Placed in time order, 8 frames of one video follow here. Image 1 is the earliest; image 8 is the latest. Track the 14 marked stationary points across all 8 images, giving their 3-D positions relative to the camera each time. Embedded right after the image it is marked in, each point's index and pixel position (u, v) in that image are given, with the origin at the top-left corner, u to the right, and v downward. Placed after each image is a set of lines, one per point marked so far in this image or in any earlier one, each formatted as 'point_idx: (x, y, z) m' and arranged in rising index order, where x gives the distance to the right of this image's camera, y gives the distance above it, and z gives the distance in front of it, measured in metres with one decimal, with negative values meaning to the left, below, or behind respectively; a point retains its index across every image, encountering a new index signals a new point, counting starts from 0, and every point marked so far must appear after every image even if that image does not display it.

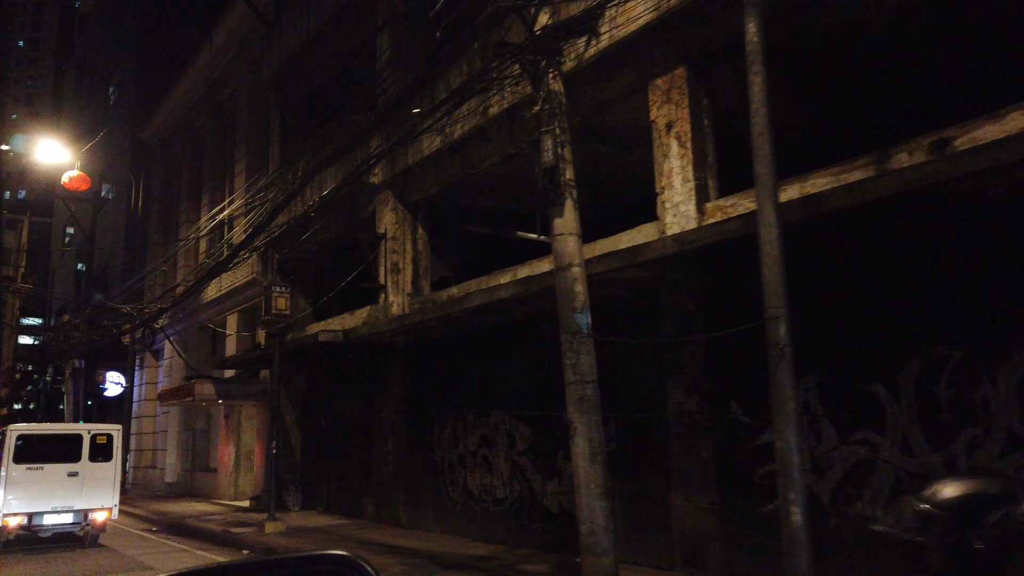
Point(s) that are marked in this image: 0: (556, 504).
0: (+0.6, -3.2, +11.1) m
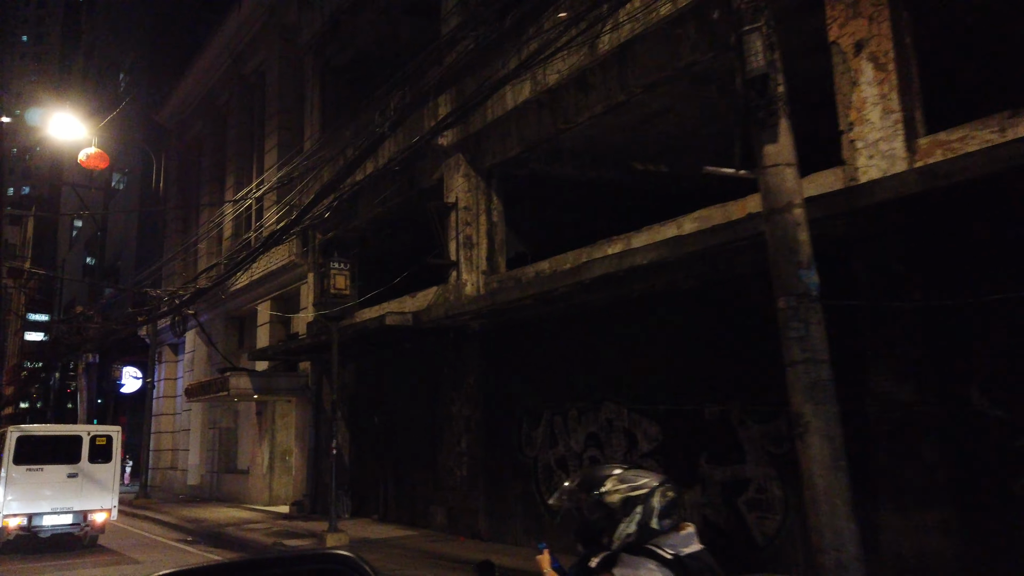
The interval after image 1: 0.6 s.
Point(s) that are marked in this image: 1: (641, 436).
0: (+2.3, -2.8, +9.1) m
1: (+1.7, -1.9, +10.0) m
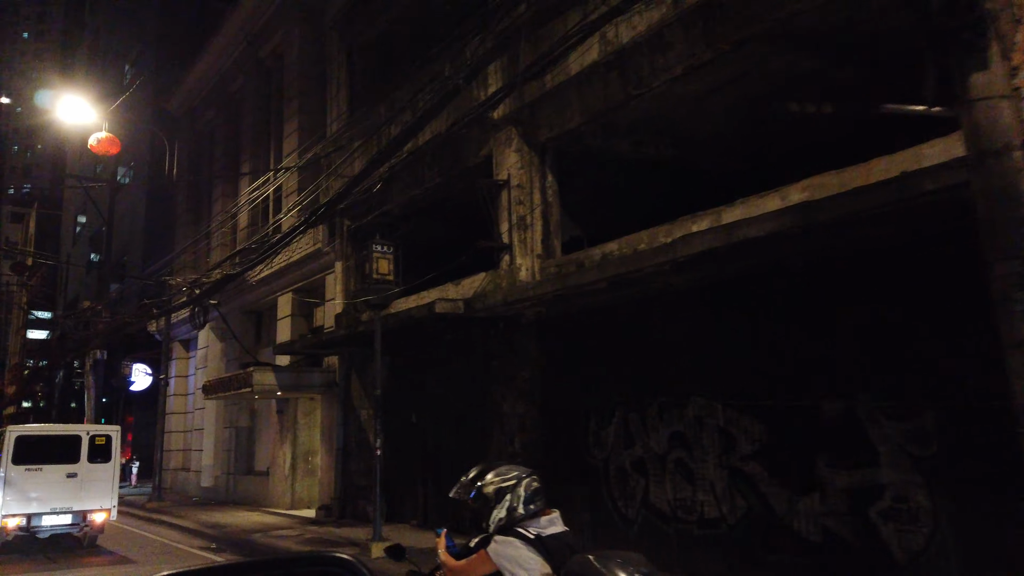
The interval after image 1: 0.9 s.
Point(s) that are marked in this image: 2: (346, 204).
0: (+3.2, -2.5, +7.9) m
1: (+2.7, -1.7, +8.9) m
2: (-3.6, +1.8, +16.7) m
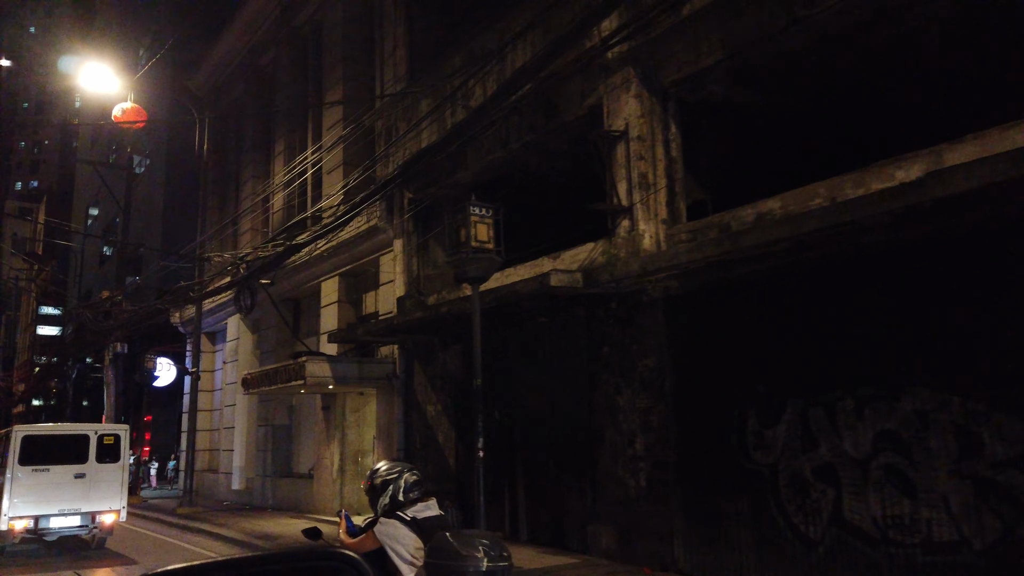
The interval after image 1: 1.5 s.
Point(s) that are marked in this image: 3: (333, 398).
0: (+4.8, -2.1, +5.9) m
1: (+4.3, -1.3, +6.8) m
2: (-2.0, +2.2, +14.8) m
3: (-4.4, -2.7, +18.6) m
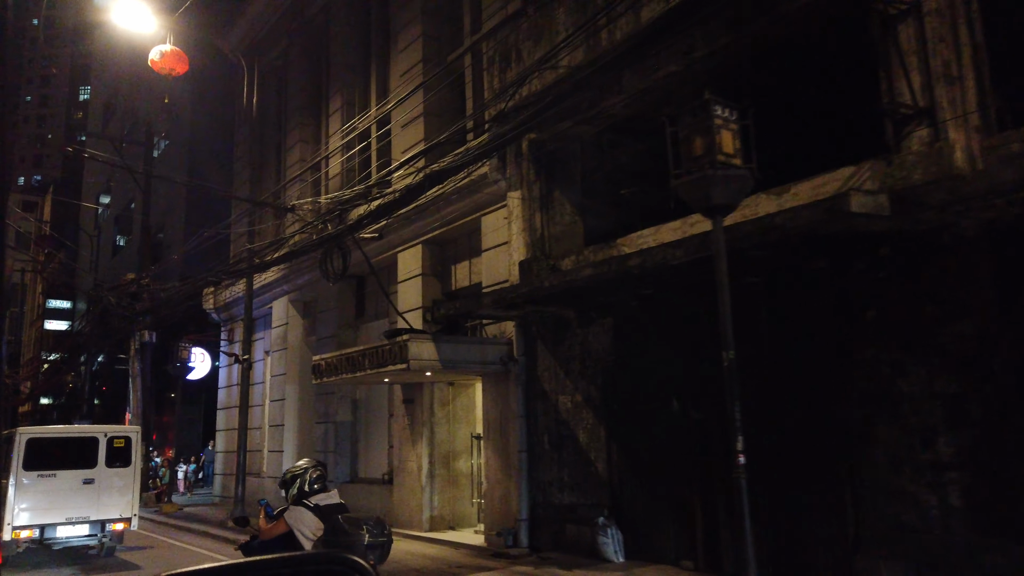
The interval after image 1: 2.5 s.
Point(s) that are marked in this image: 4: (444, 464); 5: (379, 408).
0: (+7.2, -1.5, +2.8) m
1: (+6.7, -0.7, +3.8) m
2: (+0.5, +2.9, +11.7) m
3: (-2.0, -2.1, +15.6) m
4: (-1.4, -3.5, +15.2) m
5: (-3.0, -2.8, +17.4) m
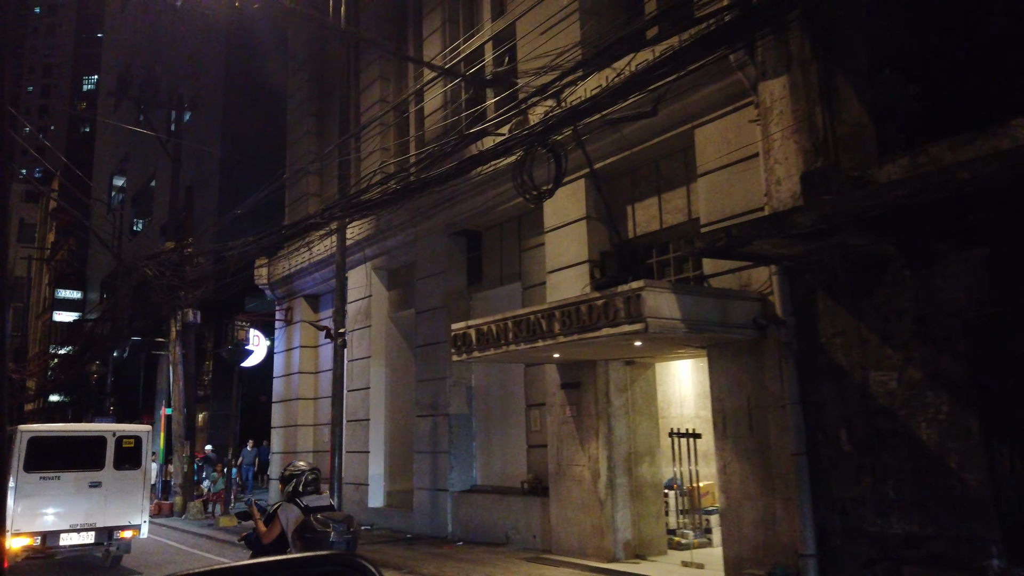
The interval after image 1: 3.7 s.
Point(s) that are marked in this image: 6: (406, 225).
0: (+10.3, -0.7, -1.1) m
1: (+9.7, +0.1, -0.2) m
2: (+3.5, +3.7, +7.8) m
3: (+1.1, -1.3, +11.6) m
4: (+1.7, -2.7, +11.3) m
5: (0.0, -1.9, +13.5) m
6: (-2.2, +1.3, +16.0) m
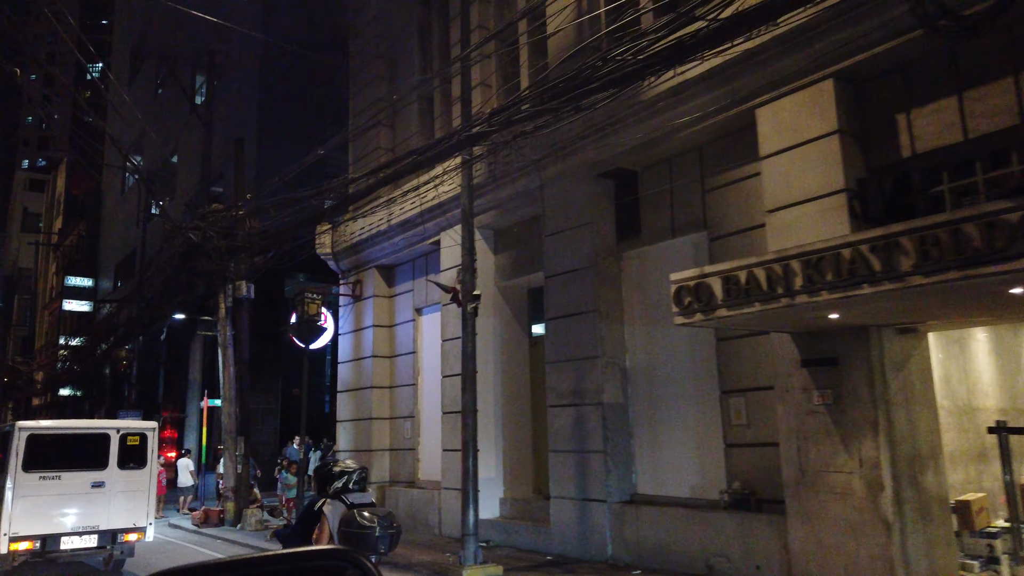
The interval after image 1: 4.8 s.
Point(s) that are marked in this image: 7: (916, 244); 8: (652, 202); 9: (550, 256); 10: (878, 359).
0: (+12.8, -0.1, -4.4) m
1: (+12.3, +0.8, -3.4) m
2: (+6.1, +4.4, +4.5) m
3: (+3.6, -0.6, +8.4) m
4: (+4.2, -2.0, +8.1) m
5: (+2.6, -1.2, +10.3) m
6: (+0.3, +2.0, +12.8) m
7: (+3.2, +0.3, +5.8) m
8: (+2.1, +1.4, +11.5) m
9: (+0.7, +0.5, +12.6) m
10: (+4.0, -0.8, +8.2) m
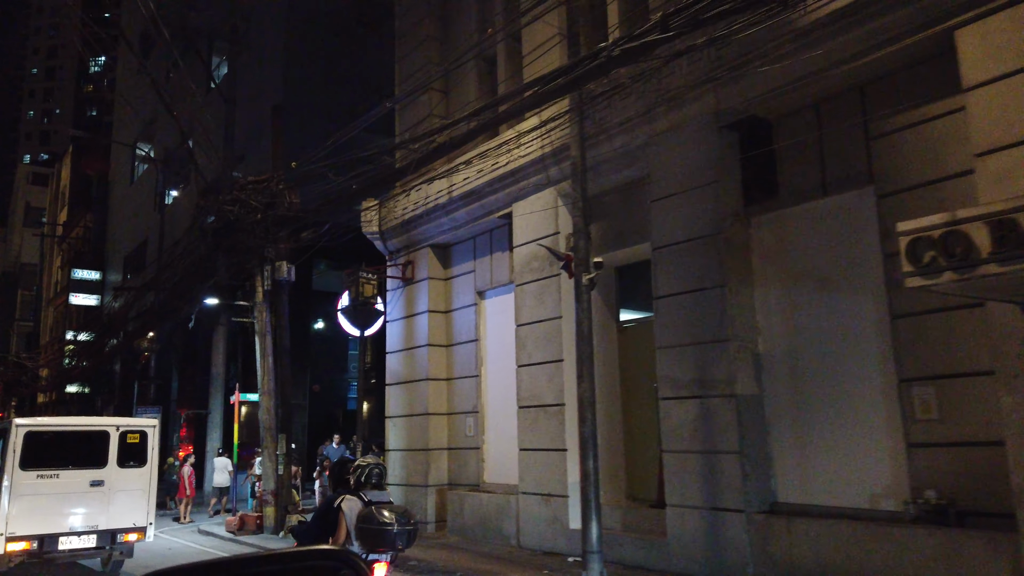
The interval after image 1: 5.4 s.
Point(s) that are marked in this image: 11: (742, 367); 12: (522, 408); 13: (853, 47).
0: (+14.3, +0.3, -6.2) m
1: (+13.7, +1.1, -5.2) m
2: (+7.5, +4.7, +2.7) m
3: (+5.1, -0.2, +6.6) m
4: (+5.7, -1.6, +6.3) m
5: (+4.0, -0.9, +8.5) m
6: (+1.8, +2.4, +11.0) m
7: (+4.6, +0.7, +4.0) m
8: (+3.6, +1.7, +9.7) m
9: (+2.1, +0.9, +10.9) m
10: (+5.4, -0.4, +6.4) m
11: (+3.0, -1.0, +9.5) m
12: (+0.2, -2.0, +12.7) m
13: (+3.9, +2.7, +8.5) m
